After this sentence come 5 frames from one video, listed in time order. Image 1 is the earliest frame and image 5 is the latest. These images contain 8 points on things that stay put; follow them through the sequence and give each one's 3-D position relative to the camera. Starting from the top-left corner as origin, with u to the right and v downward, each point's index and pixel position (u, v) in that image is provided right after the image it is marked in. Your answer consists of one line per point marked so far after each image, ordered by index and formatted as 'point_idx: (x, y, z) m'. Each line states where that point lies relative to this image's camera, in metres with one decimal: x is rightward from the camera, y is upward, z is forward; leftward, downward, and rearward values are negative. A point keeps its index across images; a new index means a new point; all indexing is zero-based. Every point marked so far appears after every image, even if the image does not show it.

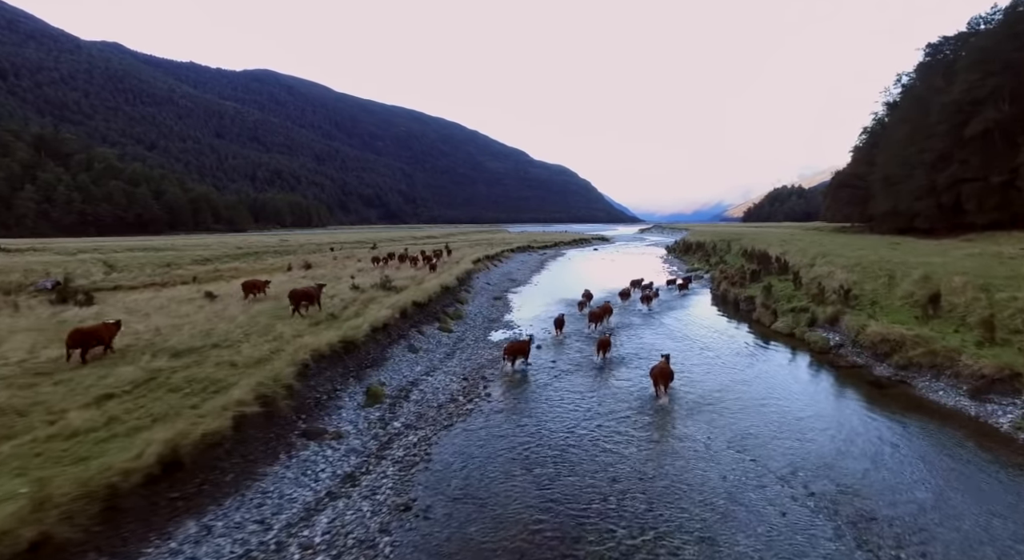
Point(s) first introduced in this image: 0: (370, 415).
0: (-4.0, -3.8, +14.0) m
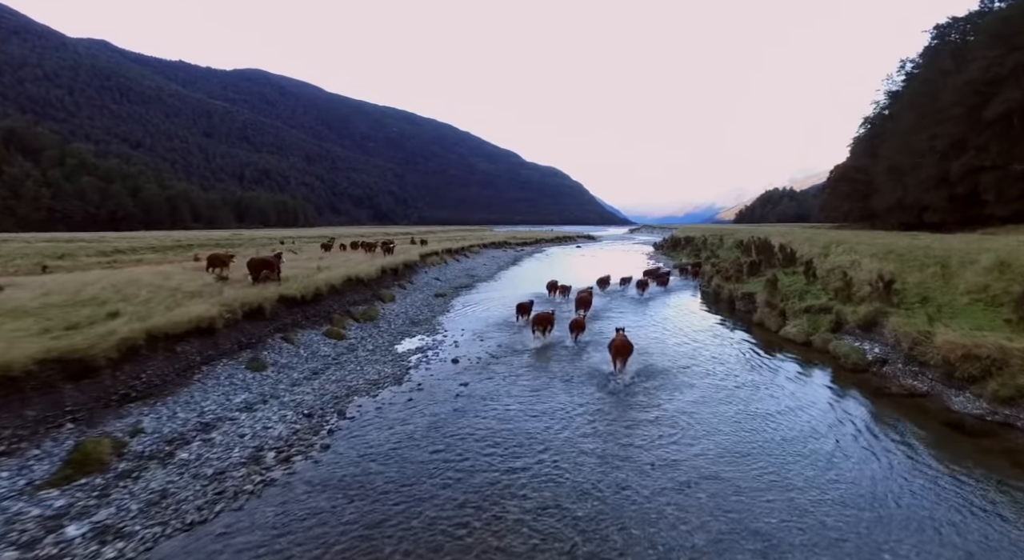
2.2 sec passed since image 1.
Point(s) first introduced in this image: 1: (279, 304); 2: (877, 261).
0: (-6.8, -3.3, +7.2) m
1: (-8.2, -0.8, +17.5) m
2: (+14.6, +0.7, +20.0) m
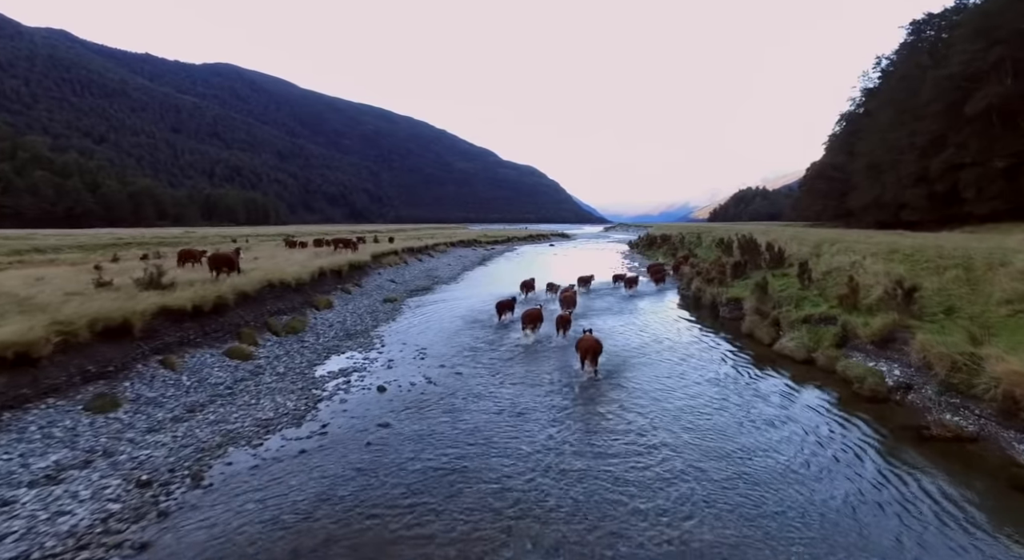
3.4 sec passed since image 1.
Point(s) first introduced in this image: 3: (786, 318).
0: (-8.0, -3.5, +3.6) m
1: (-9.8, -1.0, +13.9) m
2: (+12.9, +0.6, +17.4) m
3: (+9.5, -1.3, +17.3) m
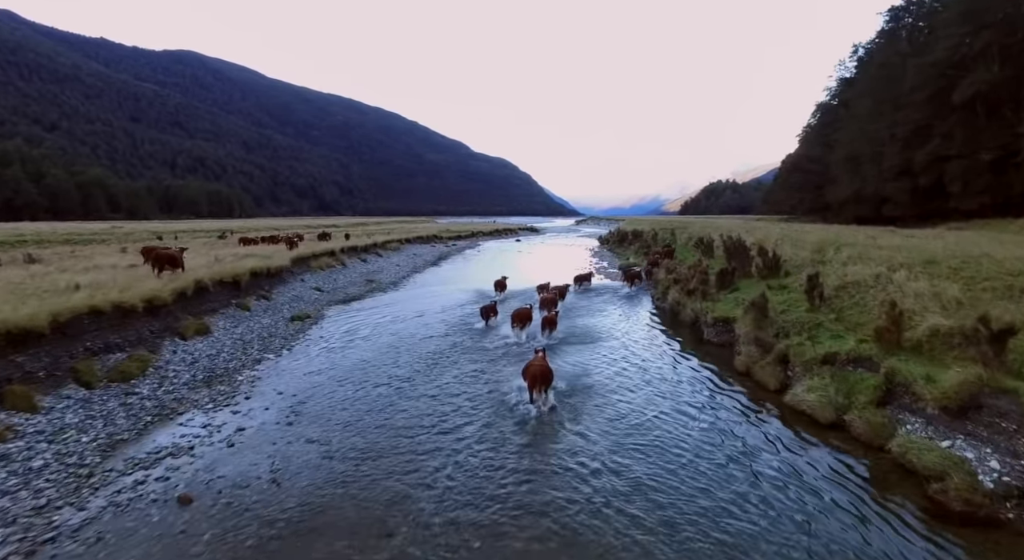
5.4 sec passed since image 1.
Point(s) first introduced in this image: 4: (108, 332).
0: (-9.3, -4.3, -1.7) m
1: (-11.7, -1.8, +8.5) m
2: (+10.7, 0.0, +13.1) m
3: (+7.4, -1.9, +12.9) m
4: (-11.4, -1.4, +14.2) m
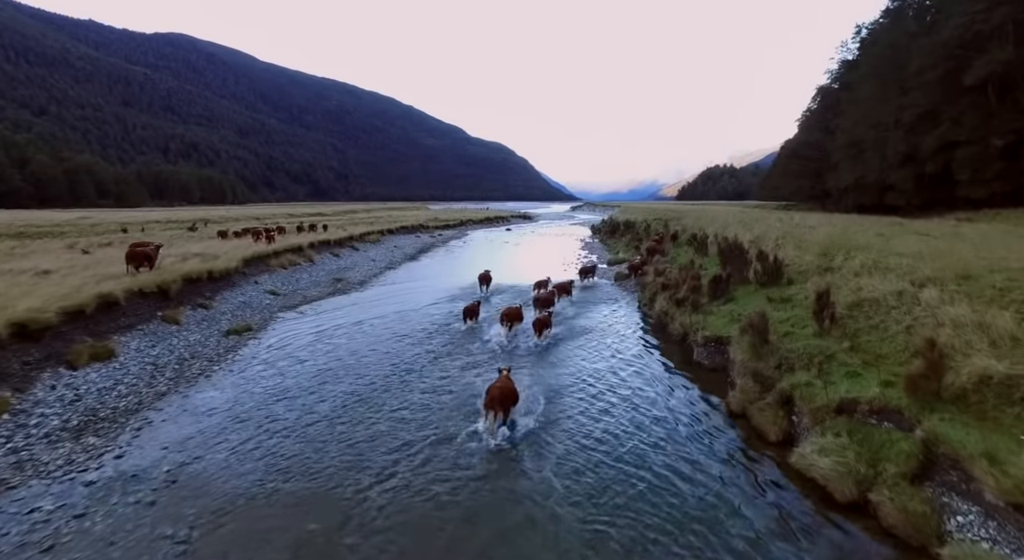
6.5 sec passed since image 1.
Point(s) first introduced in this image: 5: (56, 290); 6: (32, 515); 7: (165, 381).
0: (-10.4, -5.3, -4.2) m
1: (-12.9, -2.5, +5.9) m
2: (+9.5, -0.5, +10.6) m
3: (+6.1, -2.4, +10.4) m
4: (-12.6, -2.0, +11.6) m
5: (-14.7, -0.3, +16.7) m
6: (-7.9, -3.8, +8.5) m
7: (-9.7, -2.8, +14.4) m
